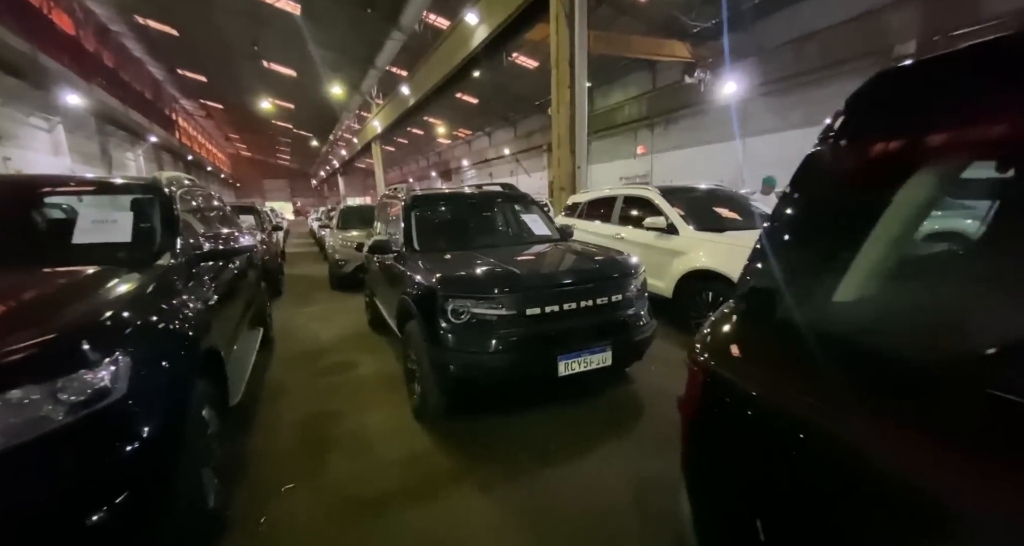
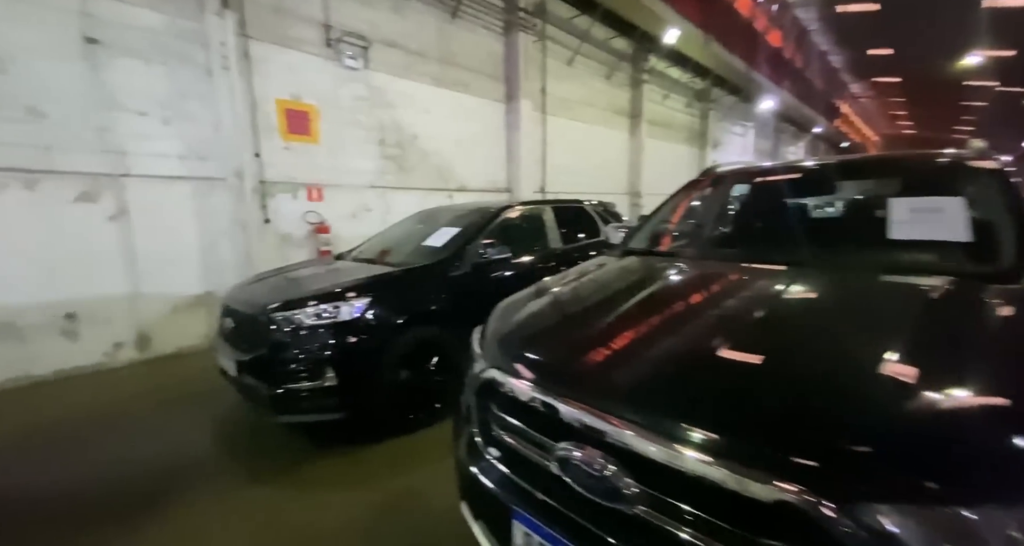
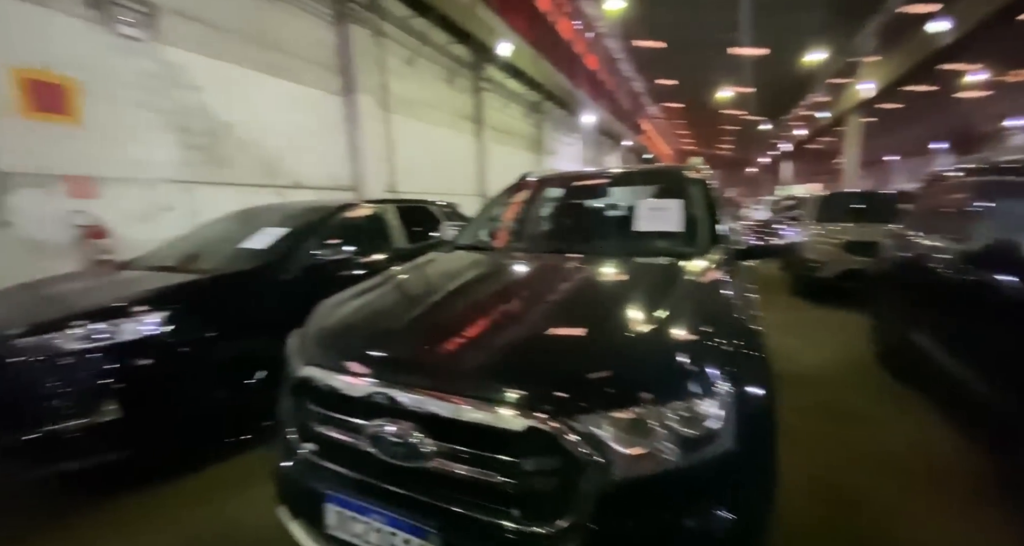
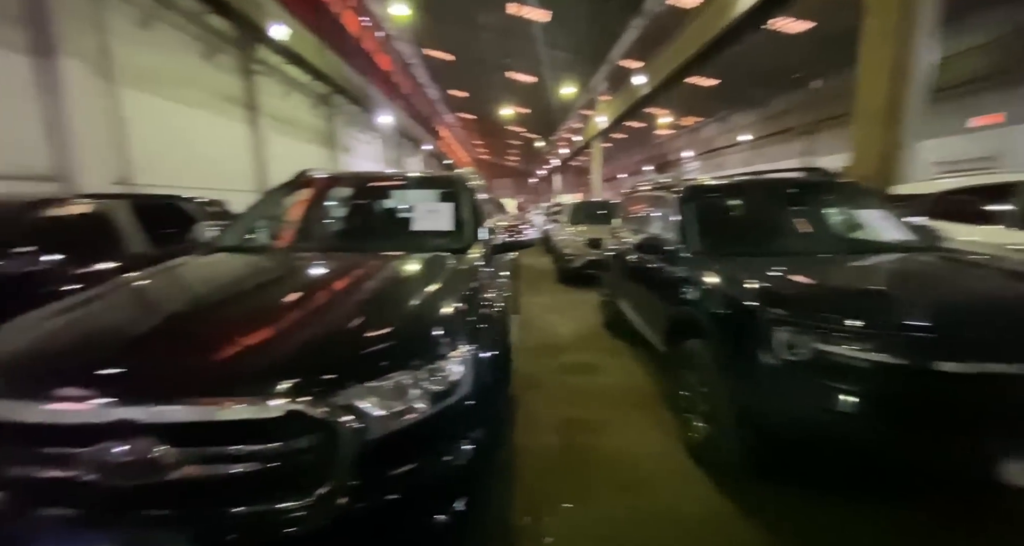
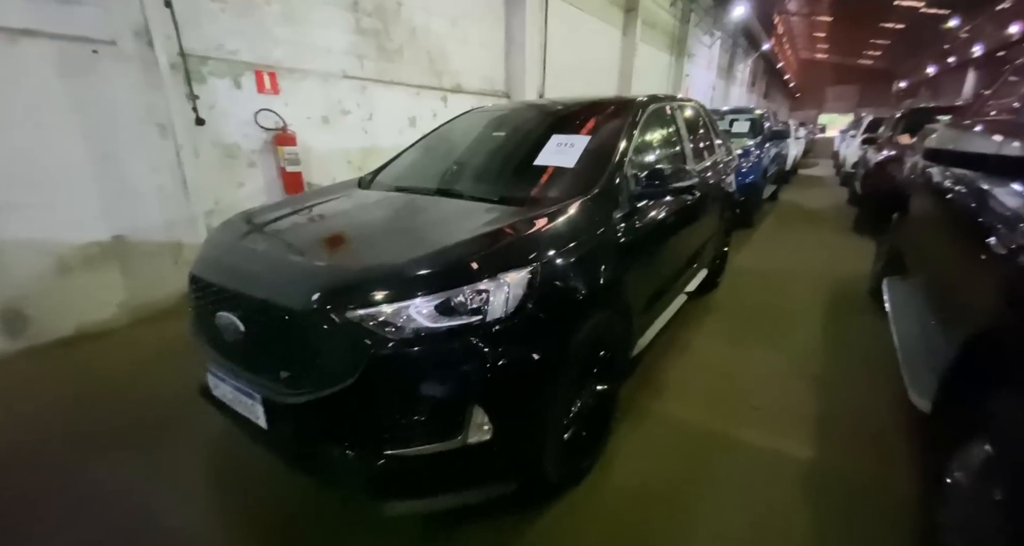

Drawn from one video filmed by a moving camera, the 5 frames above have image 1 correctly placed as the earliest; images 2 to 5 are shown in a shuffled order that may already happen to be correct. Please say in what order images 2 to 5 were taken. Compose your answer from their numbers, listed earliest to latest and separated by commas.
4, 3, 2, 5
